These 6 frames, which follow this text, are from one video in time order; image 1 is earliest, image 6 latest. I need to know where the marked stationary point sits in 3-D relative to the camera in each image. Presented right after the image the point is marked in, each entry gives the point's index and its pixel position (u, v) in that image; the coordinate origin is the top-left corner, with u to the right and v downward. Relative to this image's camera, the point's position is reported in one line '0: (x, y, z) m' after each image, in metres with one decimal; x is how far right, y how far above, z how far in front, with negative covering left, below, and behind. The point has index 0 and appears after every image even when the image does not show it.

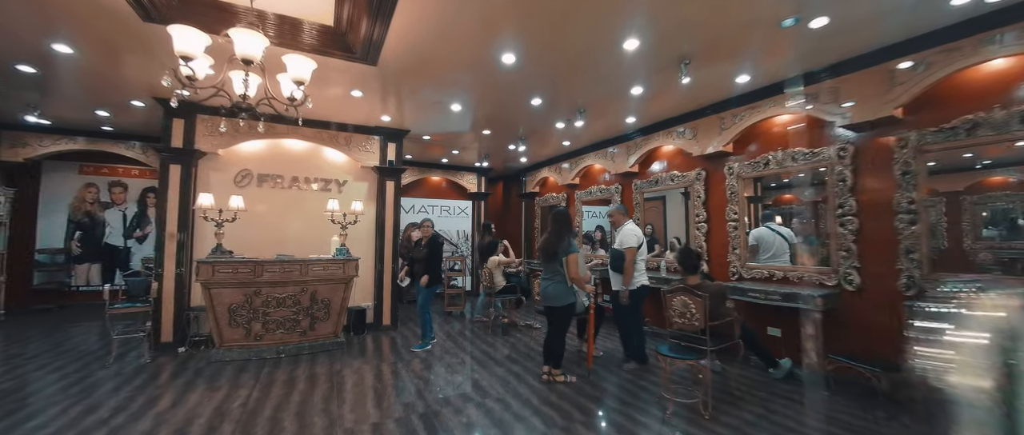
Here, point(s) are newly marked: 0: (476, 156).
0: (-0.7, +1.2, +7.1) m
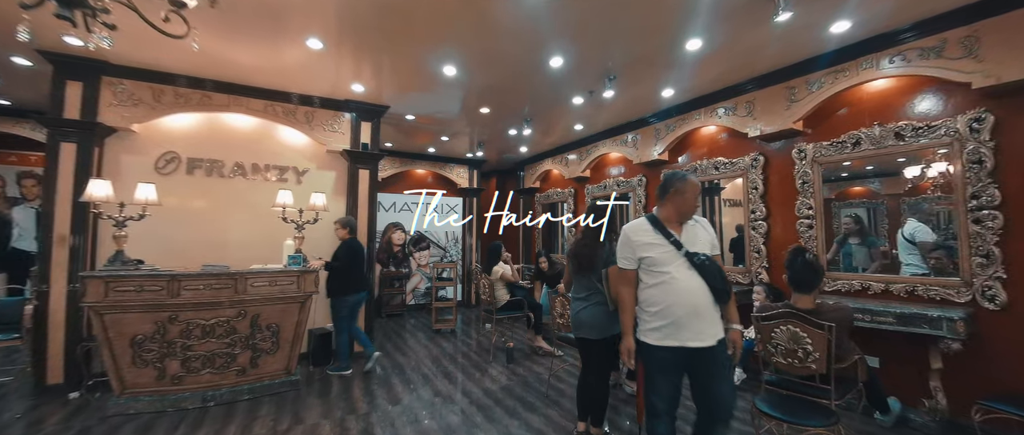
0: (-0.7, +1.2, +6.0) m
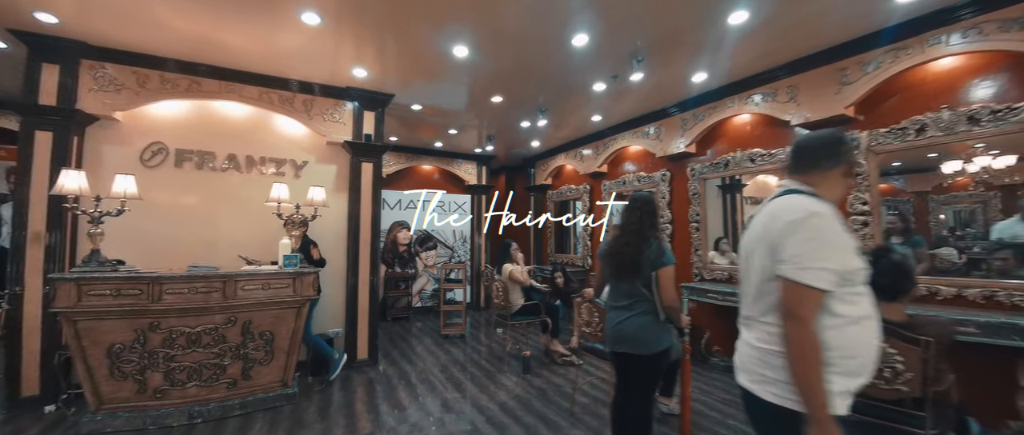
0: (-0.5, +1.2, +5.7) m
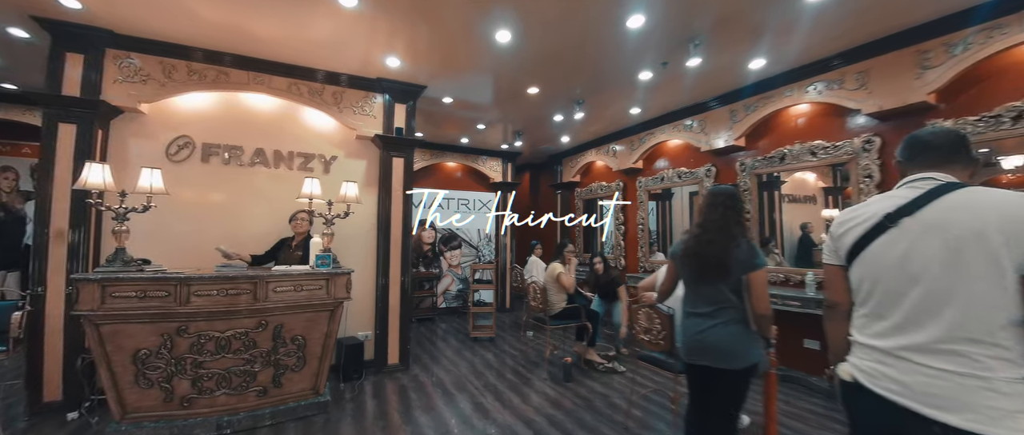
0: (-0.1, +1.3, +5.4) m
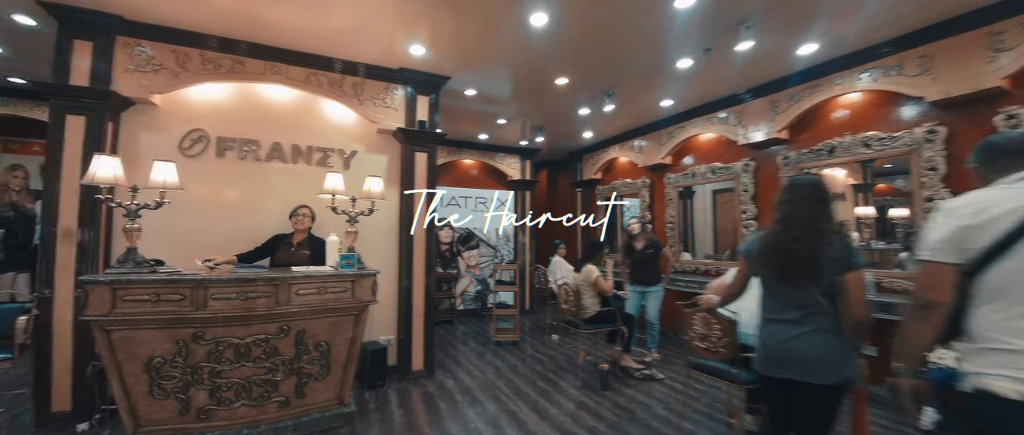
0: (+0.2, +1.3, +5.2) m
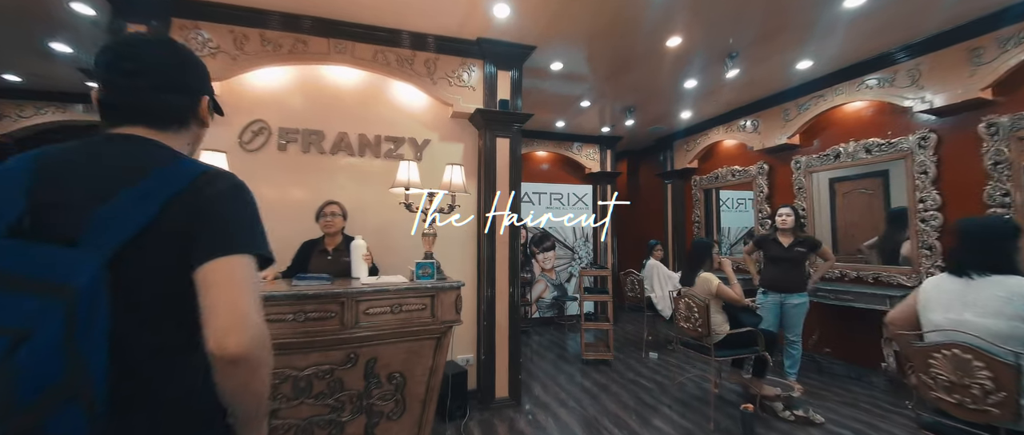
0: (+1.2, +1.3, +4.5) m
